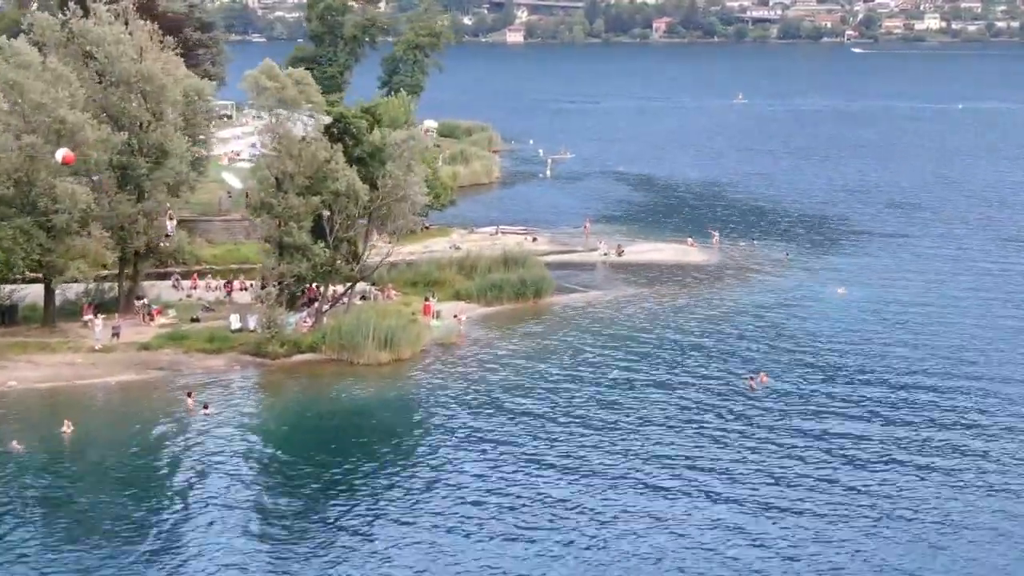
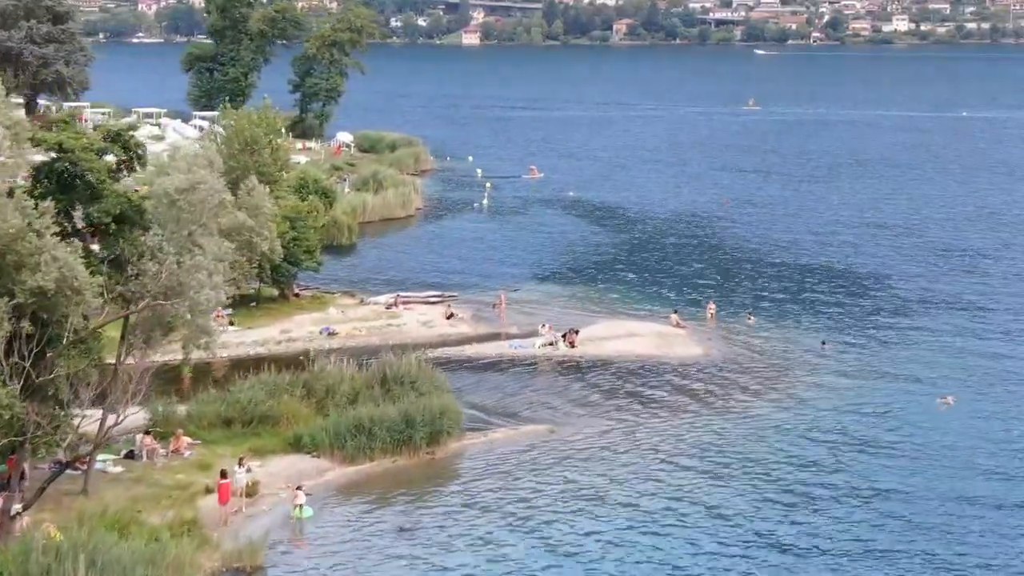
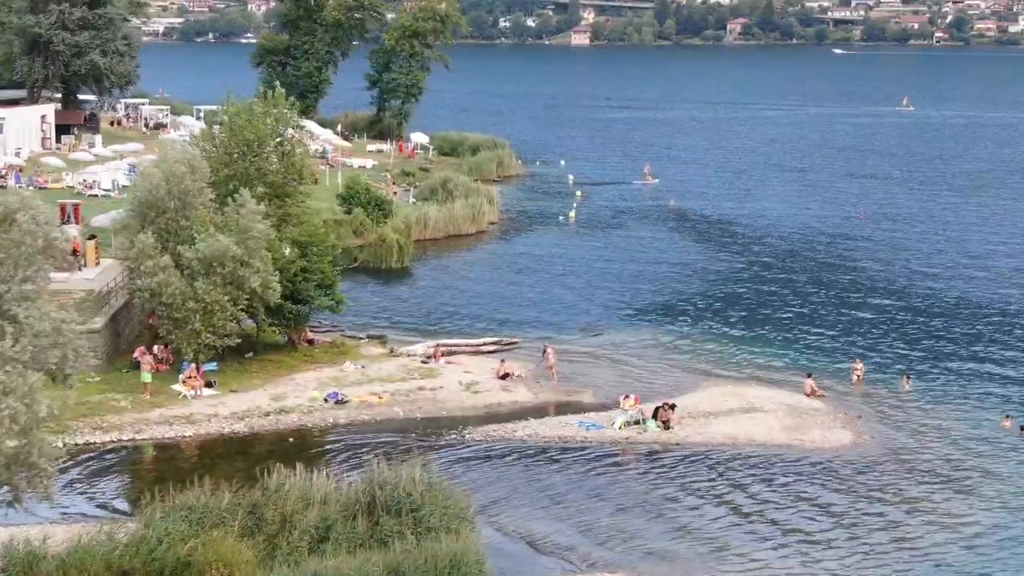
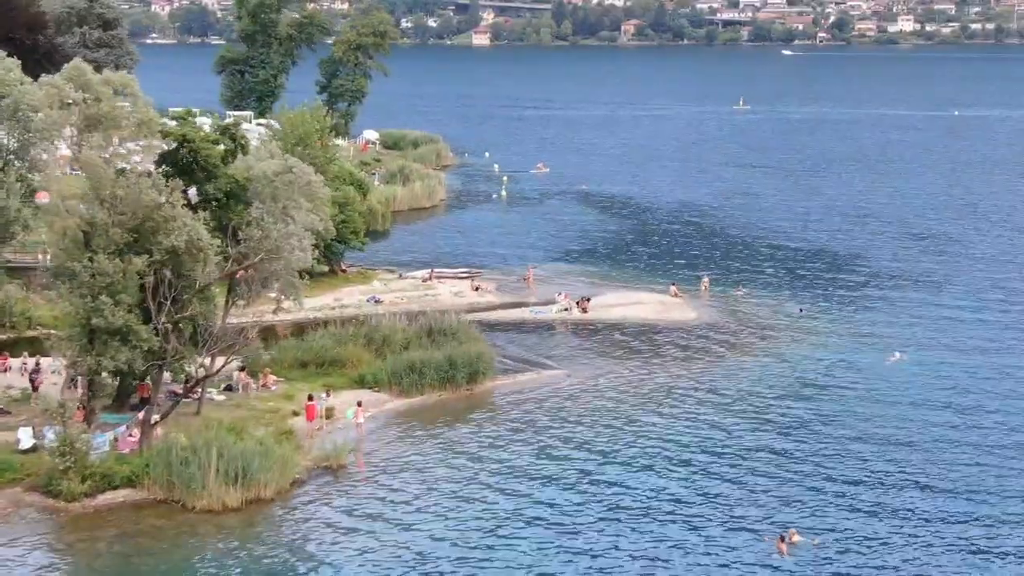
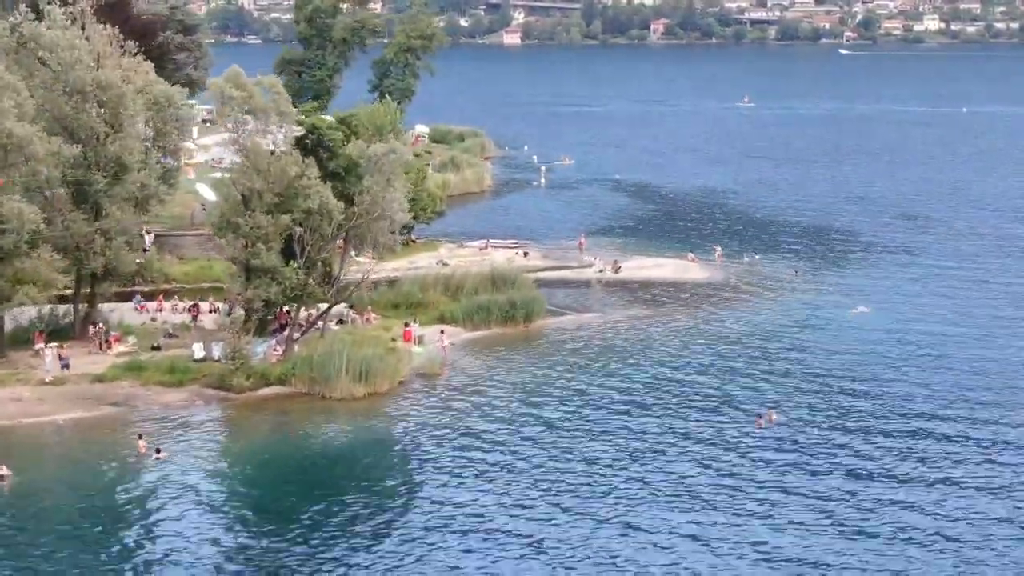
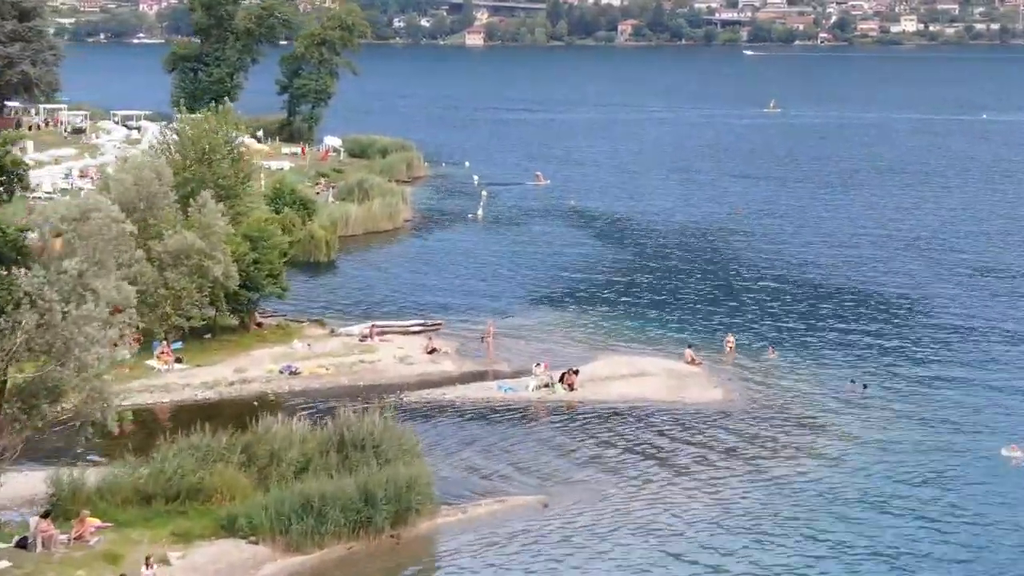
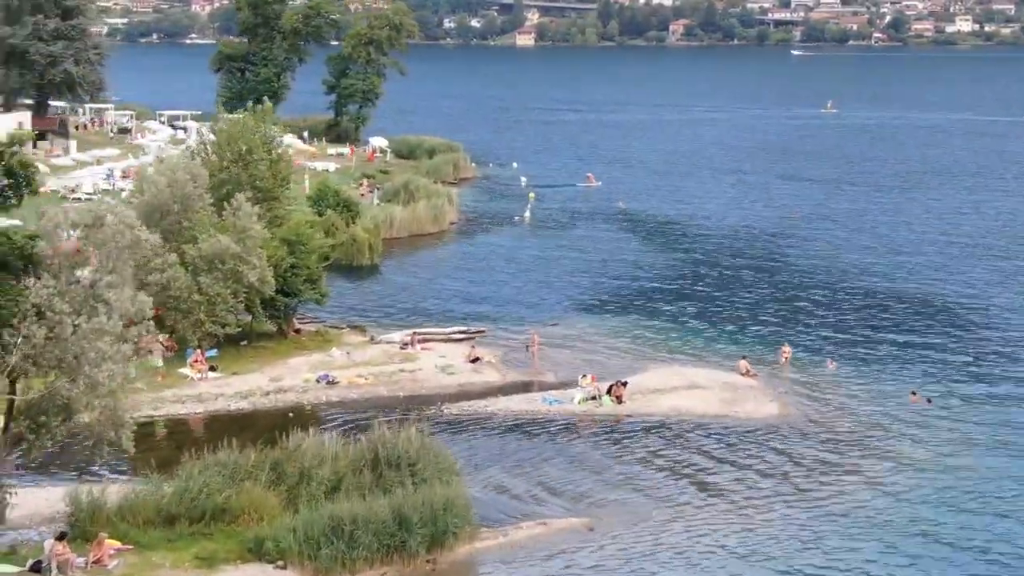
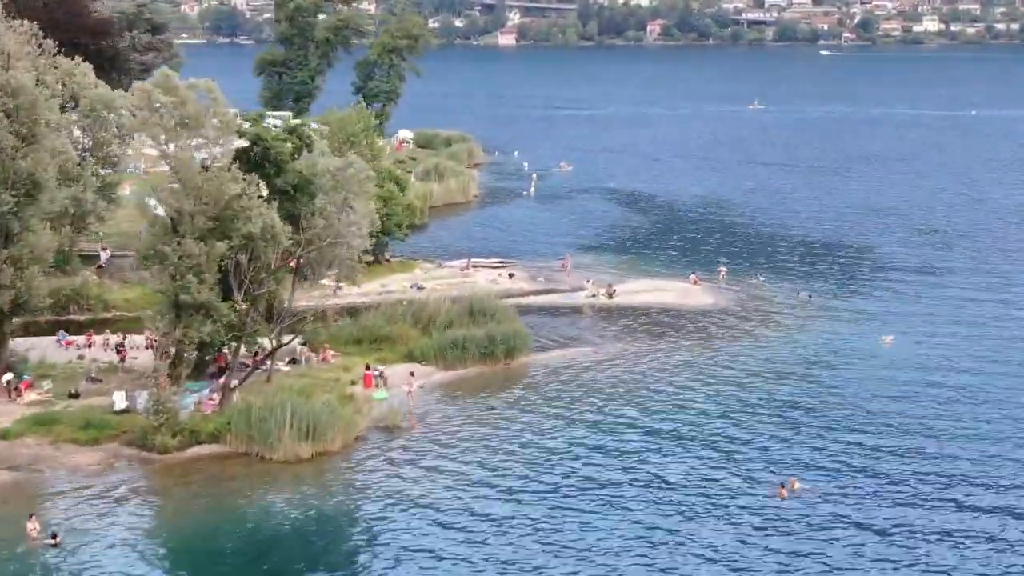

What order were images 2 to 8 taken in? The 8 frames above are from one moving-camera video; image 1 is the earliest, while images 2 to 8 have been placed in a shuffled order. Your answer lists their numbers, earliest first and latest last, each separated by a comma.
5, 8, 4, 2, 6, 7, 3
